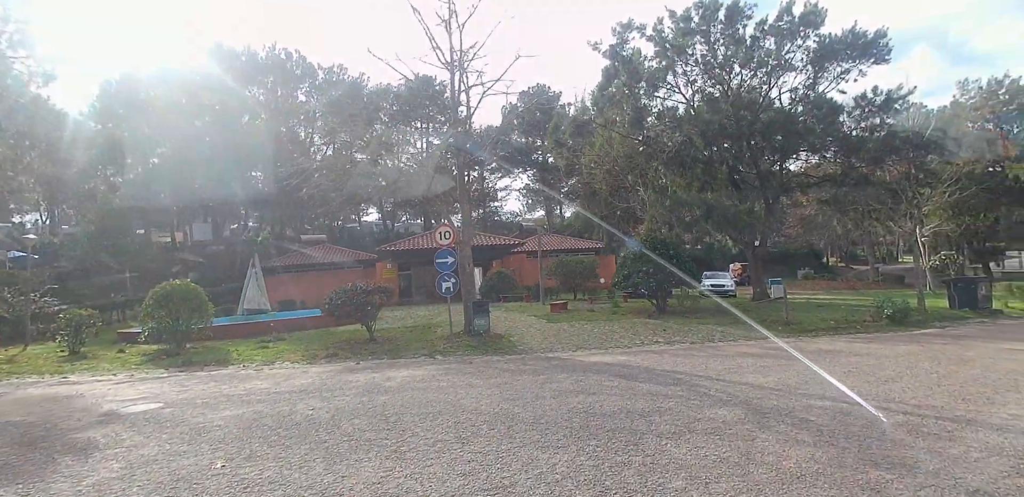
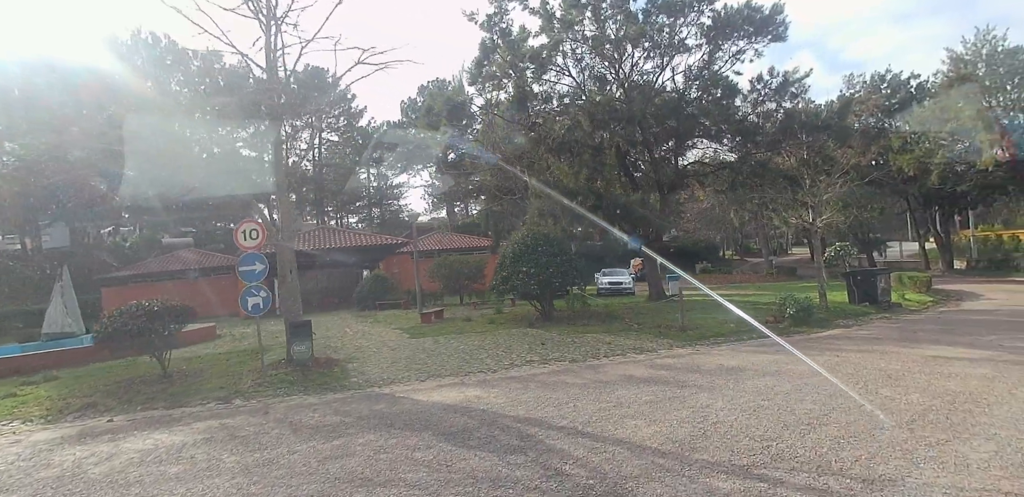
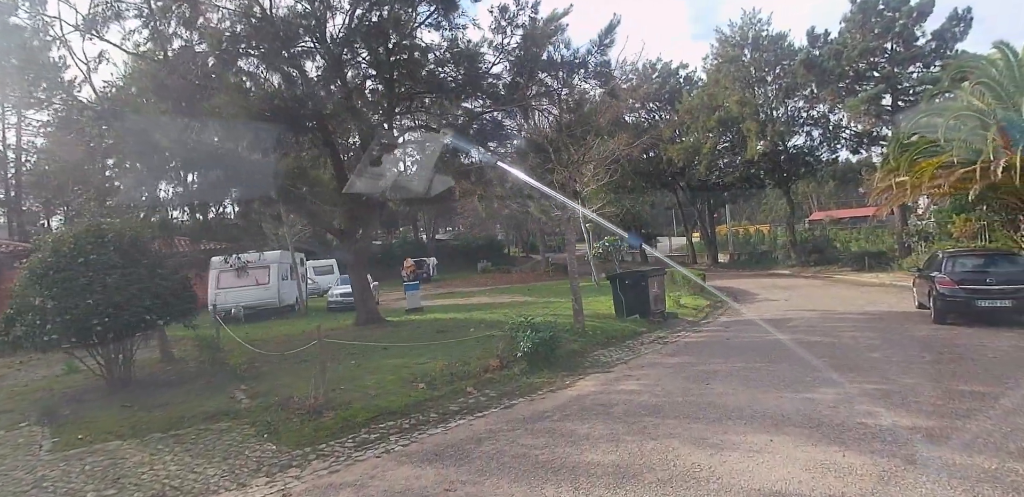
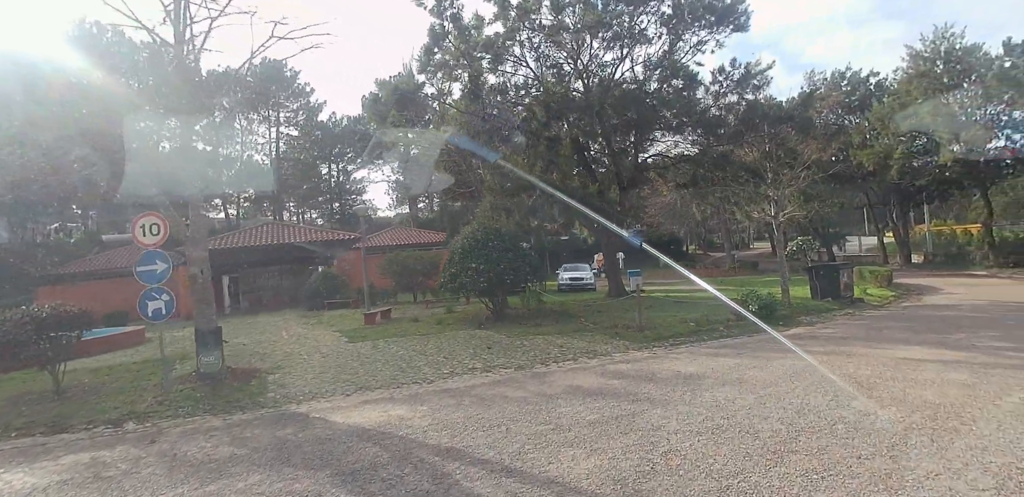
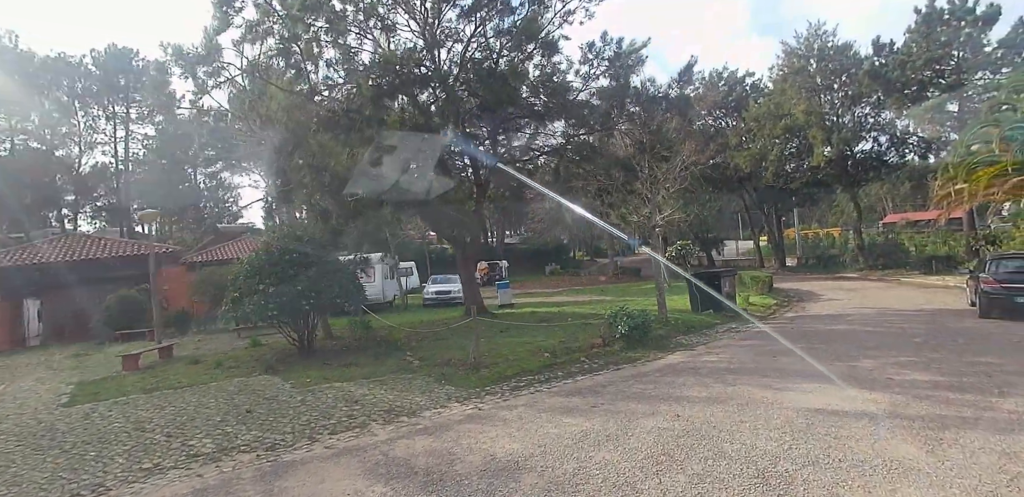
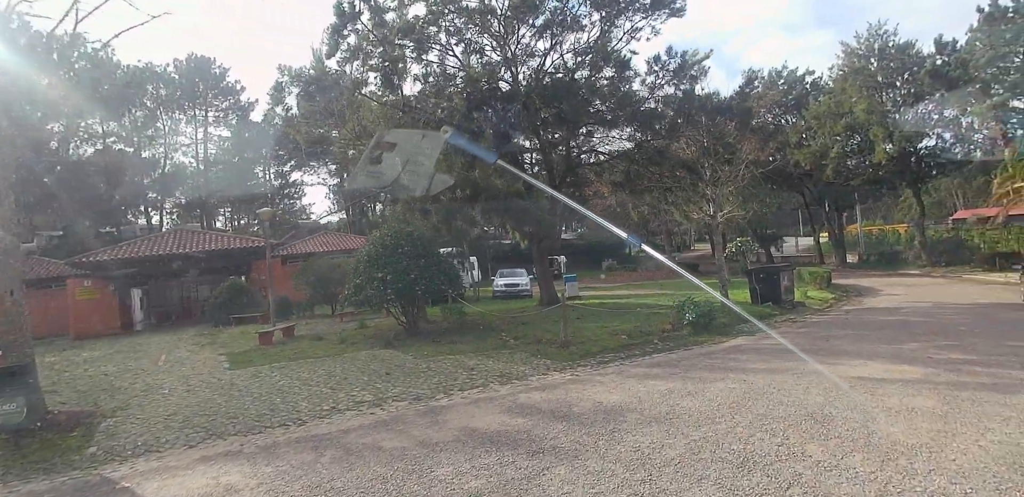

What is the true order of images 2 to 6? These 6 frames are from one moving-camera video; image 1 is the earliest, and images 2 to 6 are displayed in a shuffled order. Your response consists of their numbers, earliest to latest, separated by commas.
2, 4, 6, 5, 3
